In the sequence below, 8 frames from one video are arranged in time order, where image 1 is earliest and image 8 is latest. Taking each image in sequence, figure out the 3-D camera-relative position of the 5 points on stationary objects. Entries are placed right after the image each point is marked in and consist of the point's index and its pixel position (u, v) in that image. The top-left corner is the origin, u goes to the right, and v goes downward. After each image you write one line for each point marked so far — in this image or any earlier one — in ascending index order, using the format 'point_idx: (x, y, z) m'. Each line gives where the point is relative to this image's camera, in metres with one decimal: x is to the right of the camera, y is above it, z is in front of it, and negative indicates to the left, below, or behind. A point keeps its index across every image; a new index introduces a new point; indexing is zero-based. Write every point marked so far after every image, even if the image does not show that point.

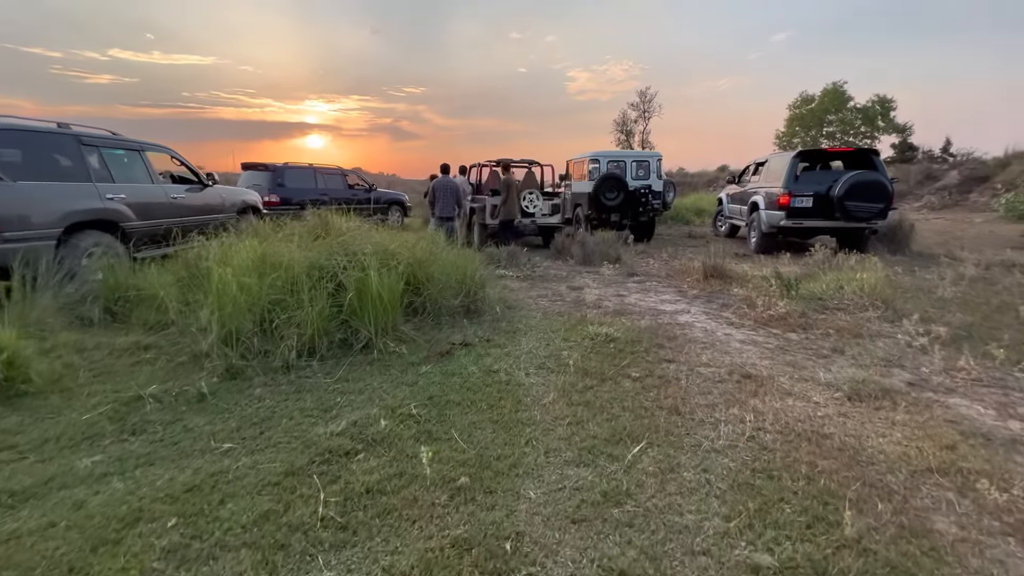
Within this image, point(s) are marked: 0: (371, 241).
0: (-1.5, +0.5, +5.2) m
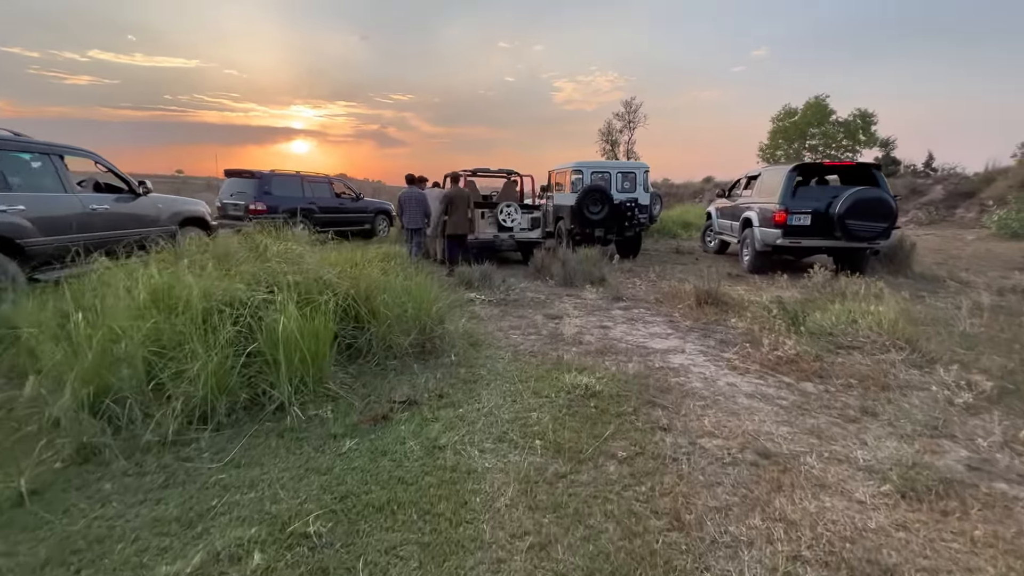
0: (-1.9, +0.2, +4.3) m
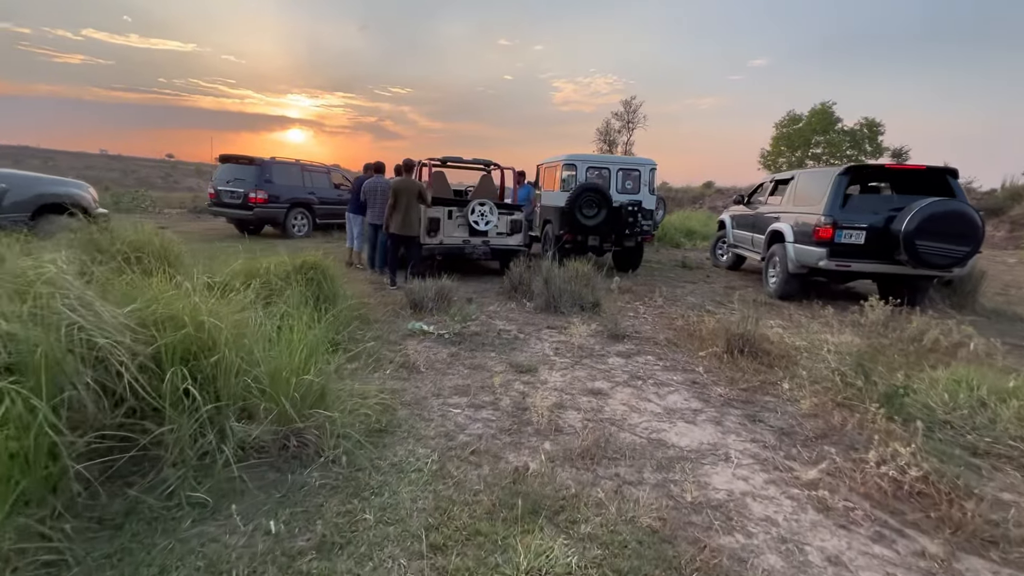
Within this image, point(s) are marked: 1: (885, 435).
0: (-2.3, -0.1, +2.3) m
1: (+2.4, -1.0, +3.1) m
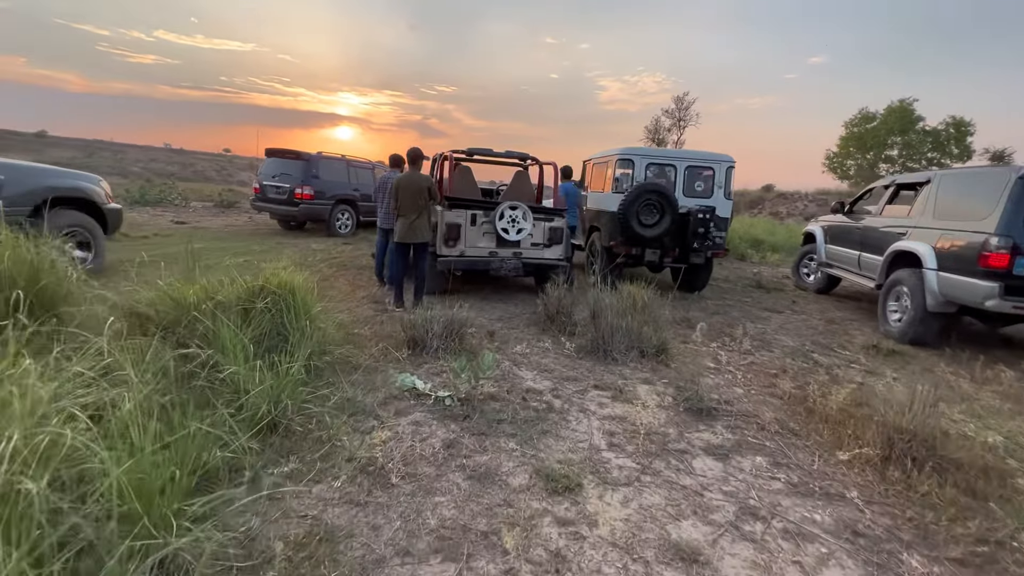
0: (-2.2, -0.3, +0.9) m
1: (+2.5, -1.4, +1.3) m
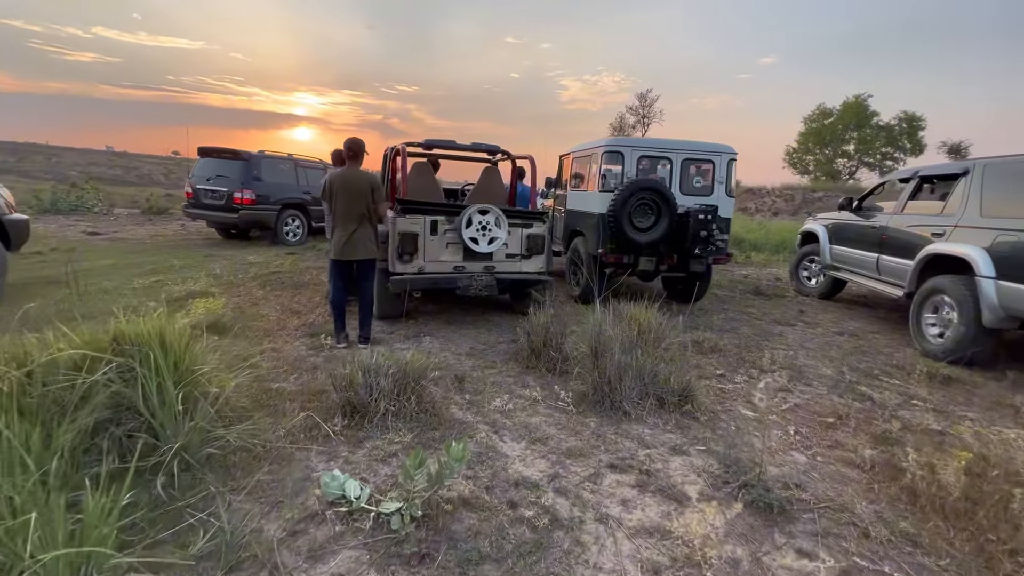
0: (-2.1, -0.7, -0.5) m
1: (+2.6, -1.6, +0.2) m
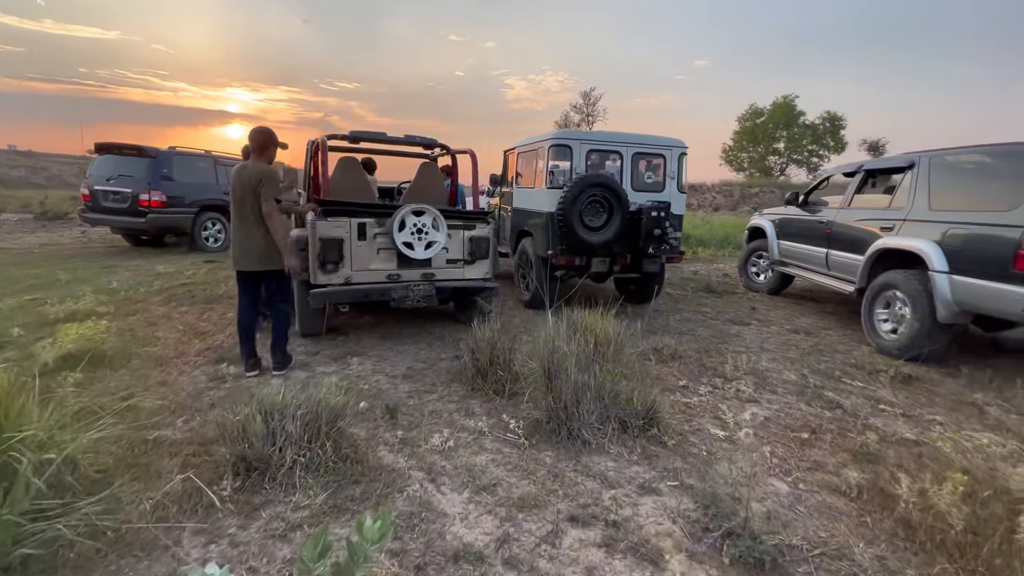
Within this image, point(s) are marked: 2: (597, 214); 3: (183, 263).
0: (-2.1, -0.8, -1.3) m
1: (+2.5, -1.6, -0.1) m
2: (+1.0, +0.9, +5.7) m
3: (-6.7, +0.5, +9.6) m
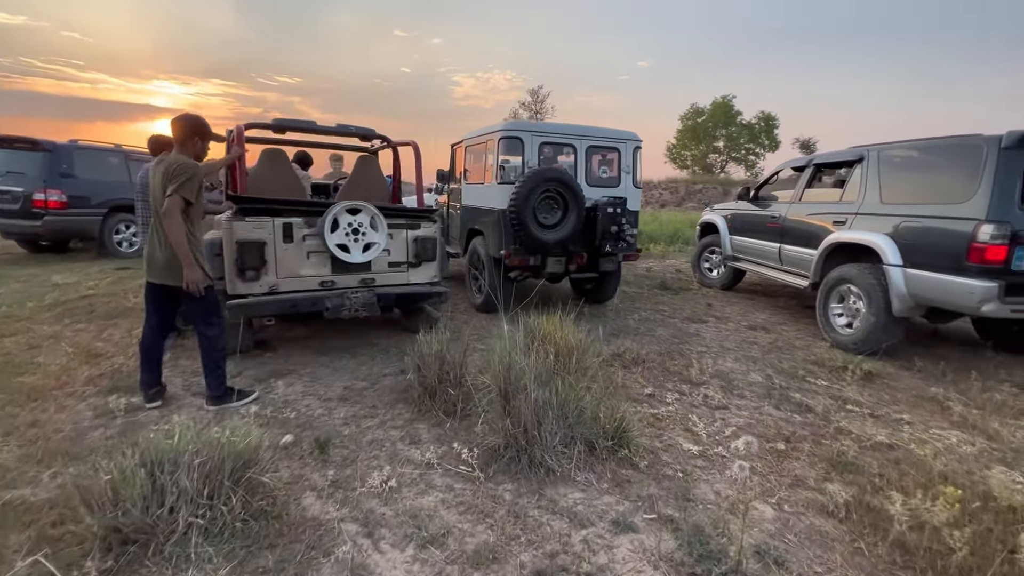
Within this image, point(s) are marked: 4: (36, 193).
0: (-1.9, -0.9, -1.9) m
1: (+2.6, -1.6, -0.2) m
2: (+0.4, +0.9, +5.4) m
3: (-7.6, +0.3, +8.4) m
4: (-9.1, +1.8, +9.1) m
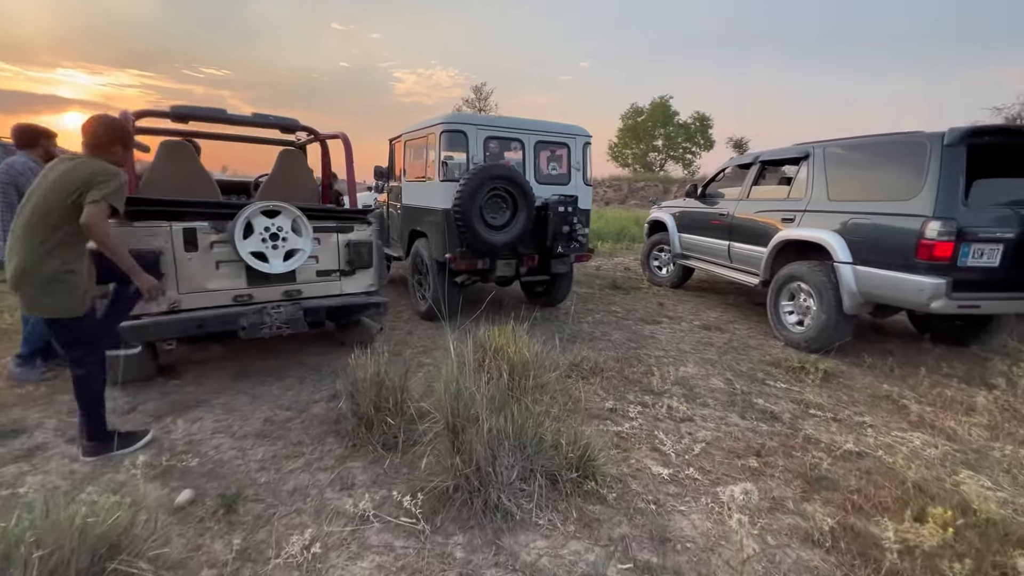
0: (-1.6, -1.1, -2.4) m
1: (+2.7, -1.6, -0.3) m
2: (-0.1, +0.8, +5.0) m
3: (-8.4, 0.0, +7.2) m
4: (-10.1, +1.5, +7.6) m
